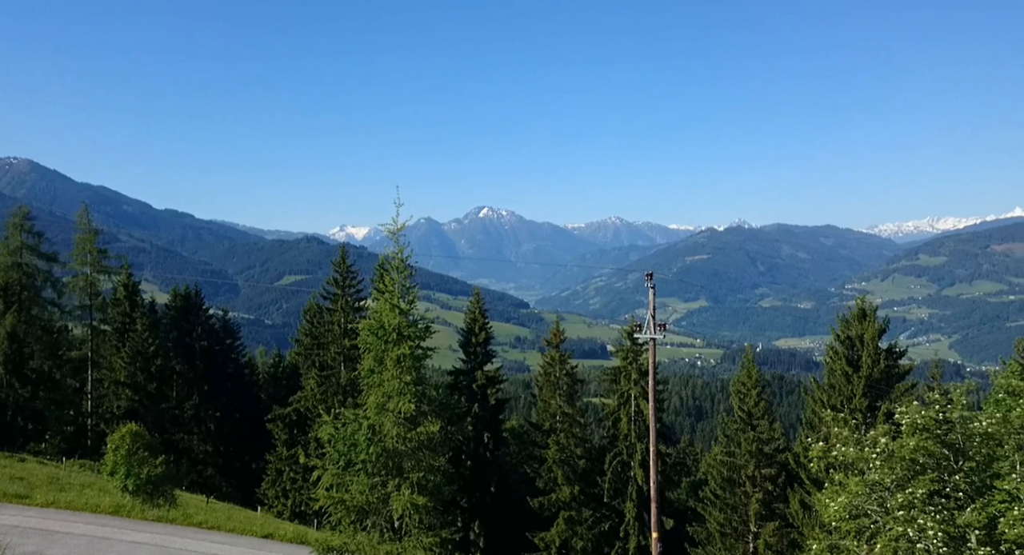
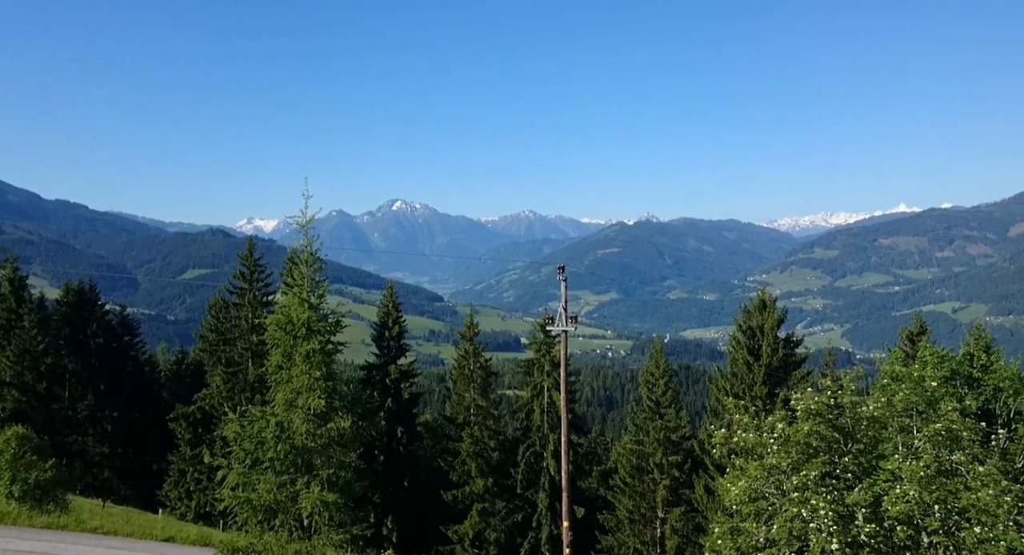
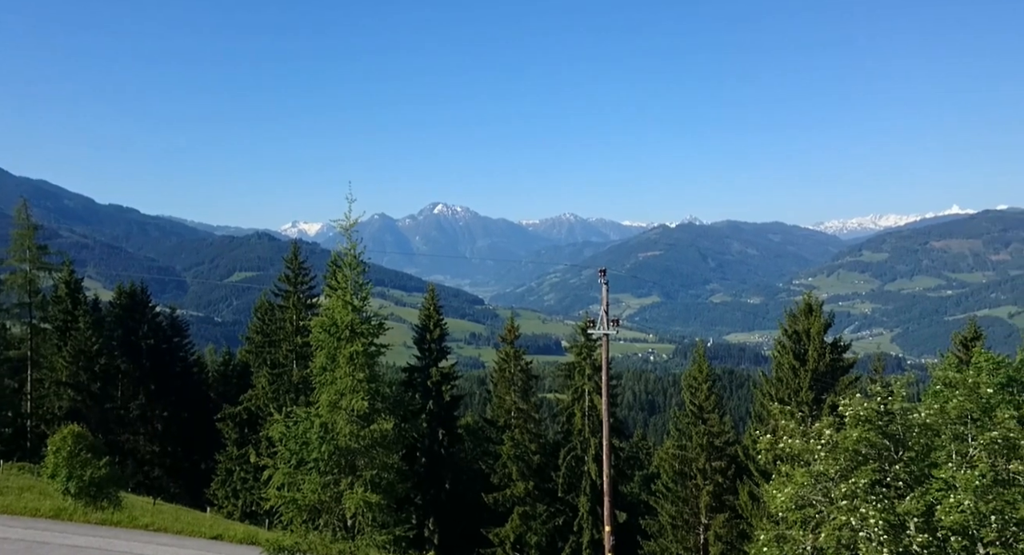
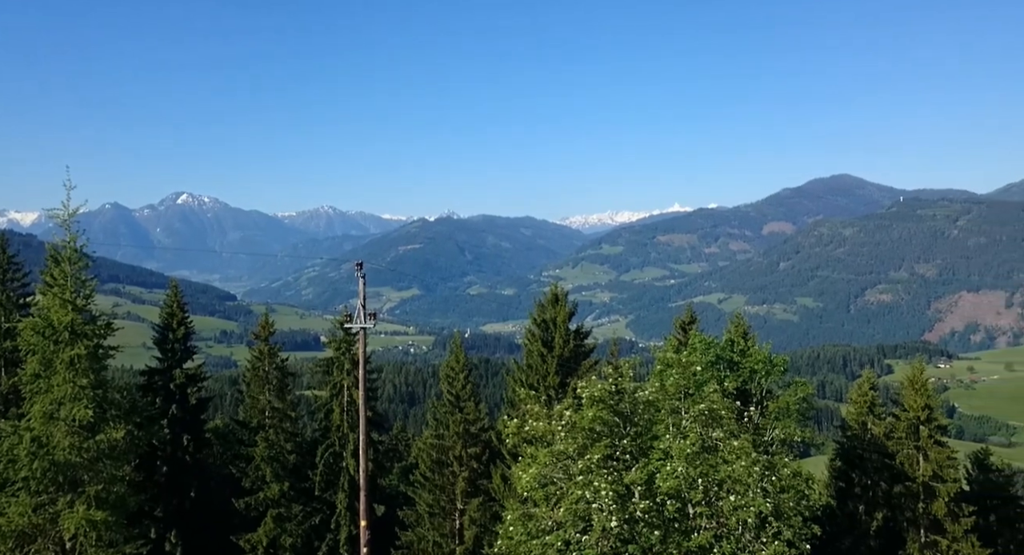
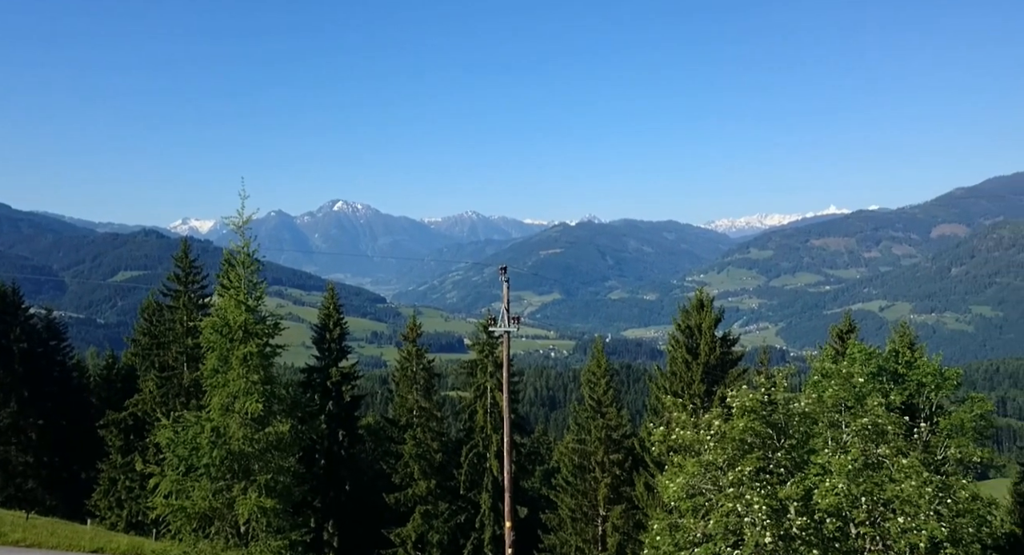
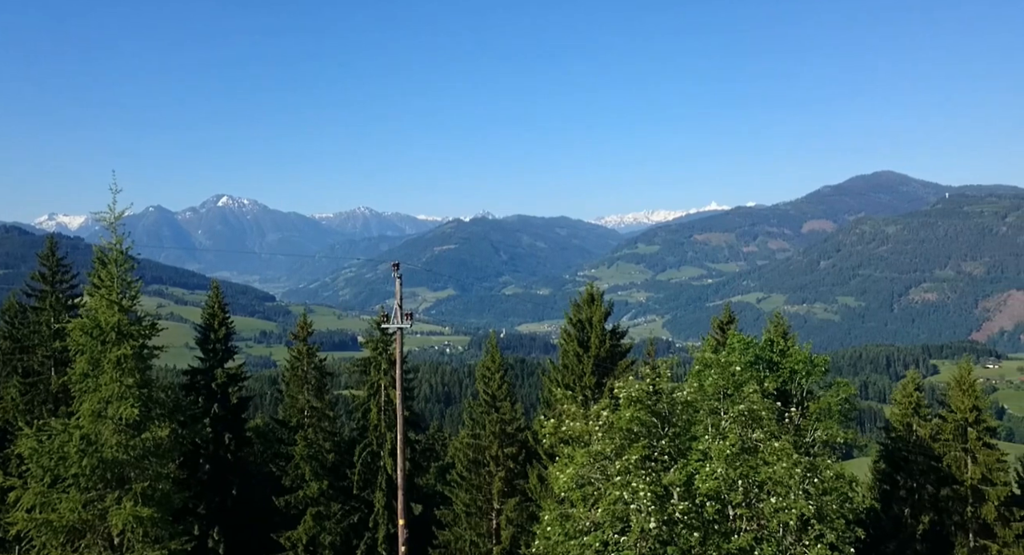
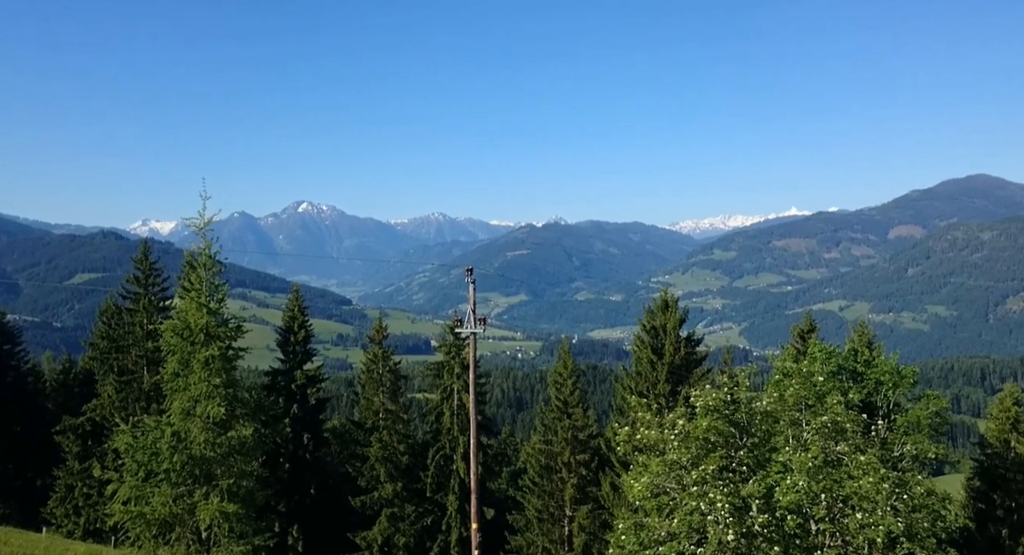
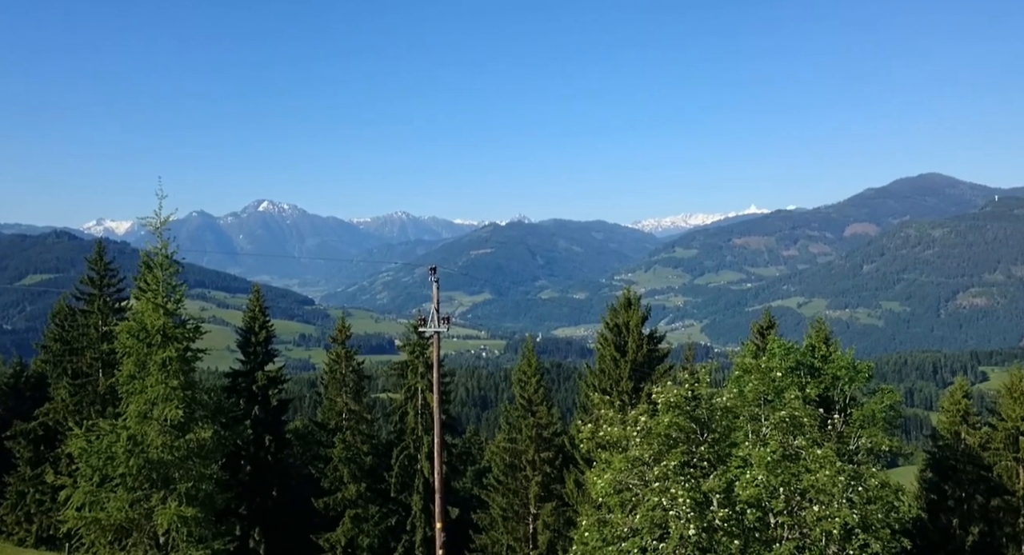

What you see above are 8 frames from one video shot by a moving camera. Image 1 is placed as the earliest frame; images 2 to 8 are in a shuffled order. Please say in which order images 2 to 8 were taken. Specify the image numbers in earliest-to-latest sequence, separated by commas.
3, 2, 5, 7, 8, 6, 4
